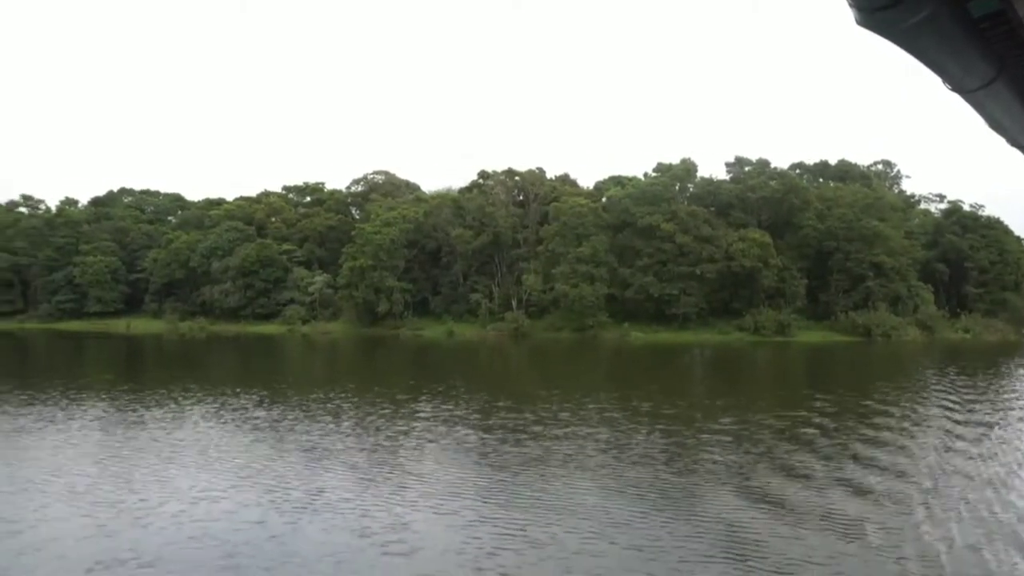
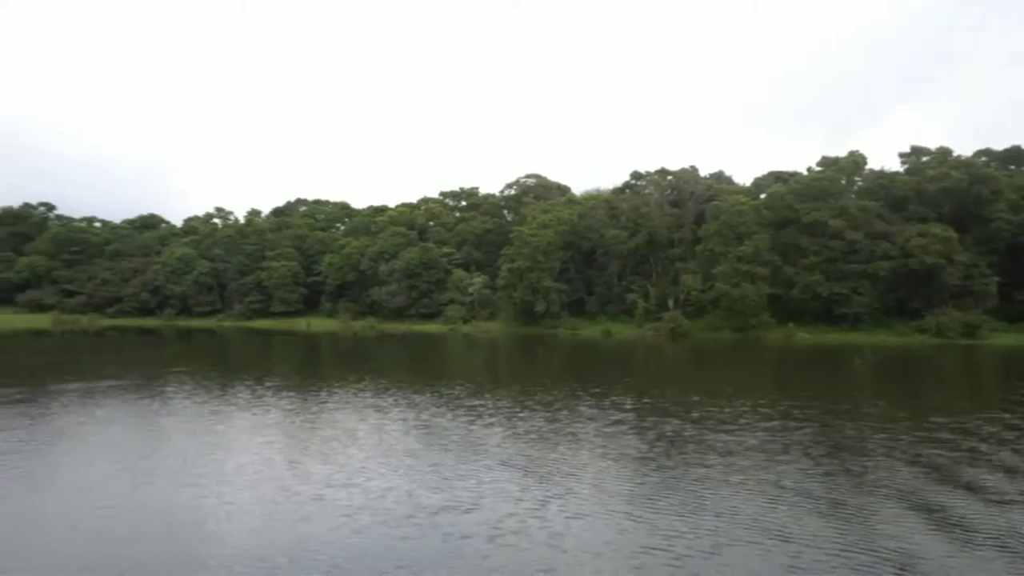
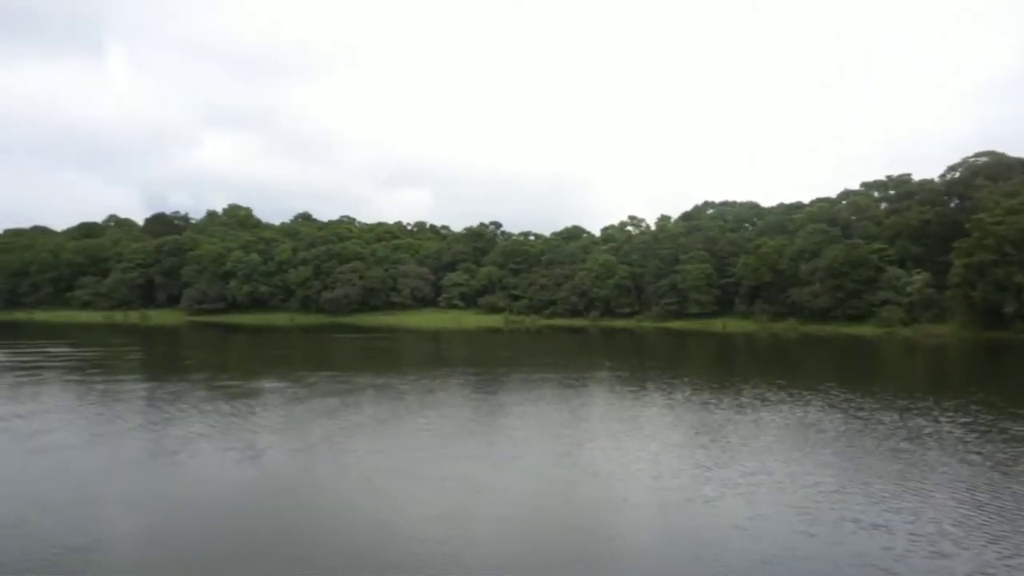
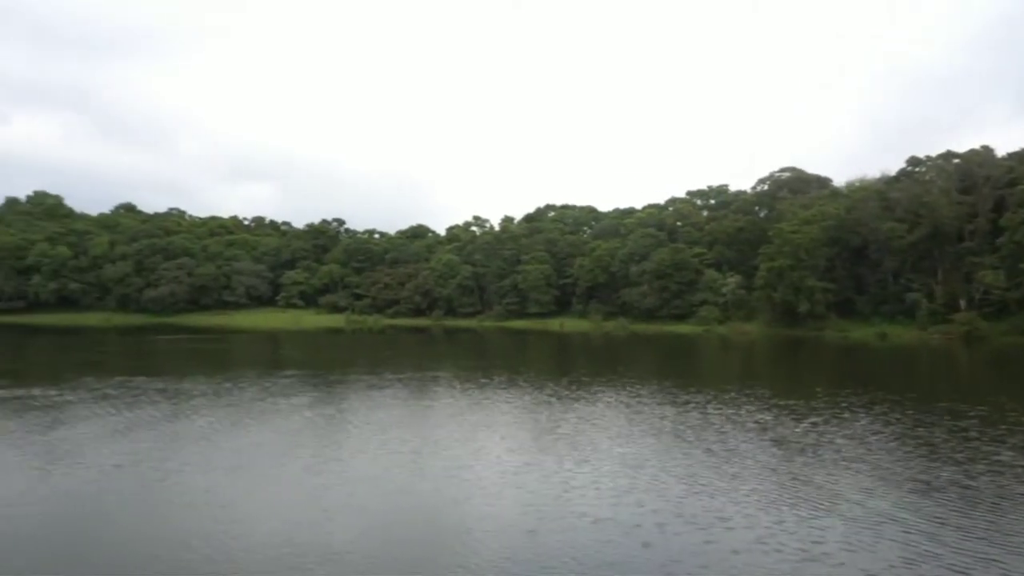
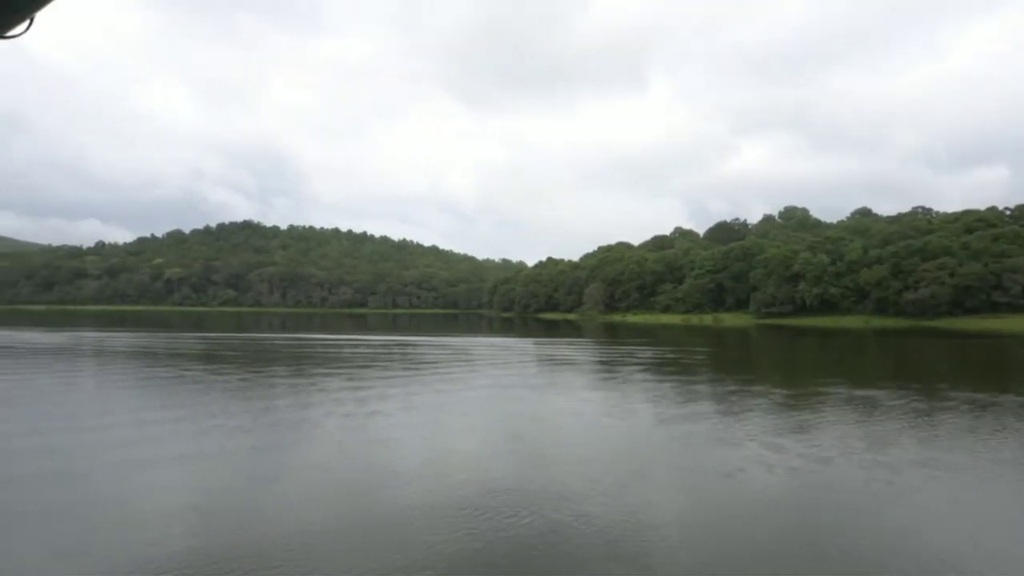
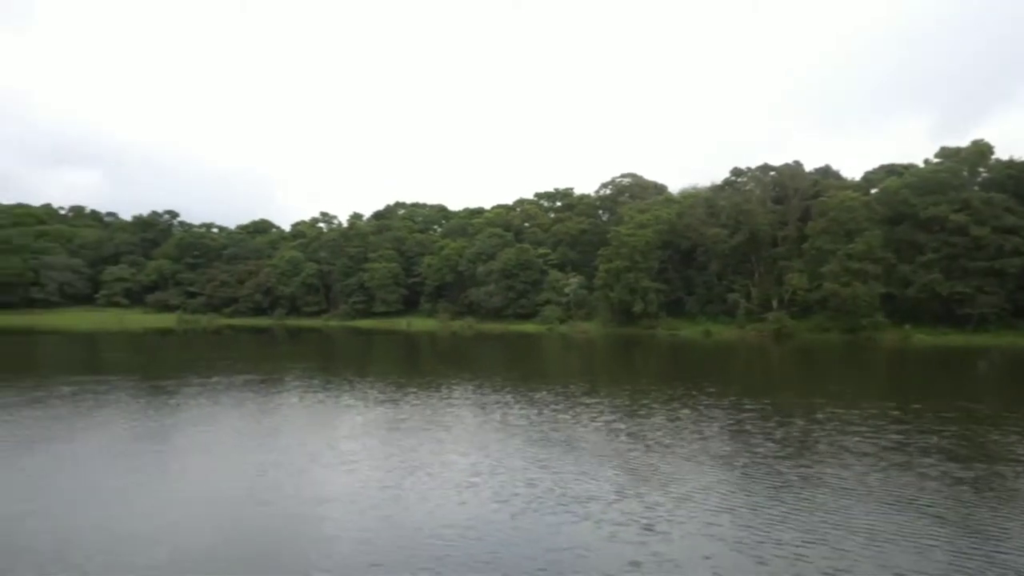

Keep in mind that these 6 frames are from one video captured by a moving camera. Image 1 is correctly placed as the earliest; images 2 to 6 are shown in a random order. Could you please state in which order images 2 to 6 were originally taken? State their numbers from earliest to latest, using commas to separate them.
2, 6, 4, 3, 5
